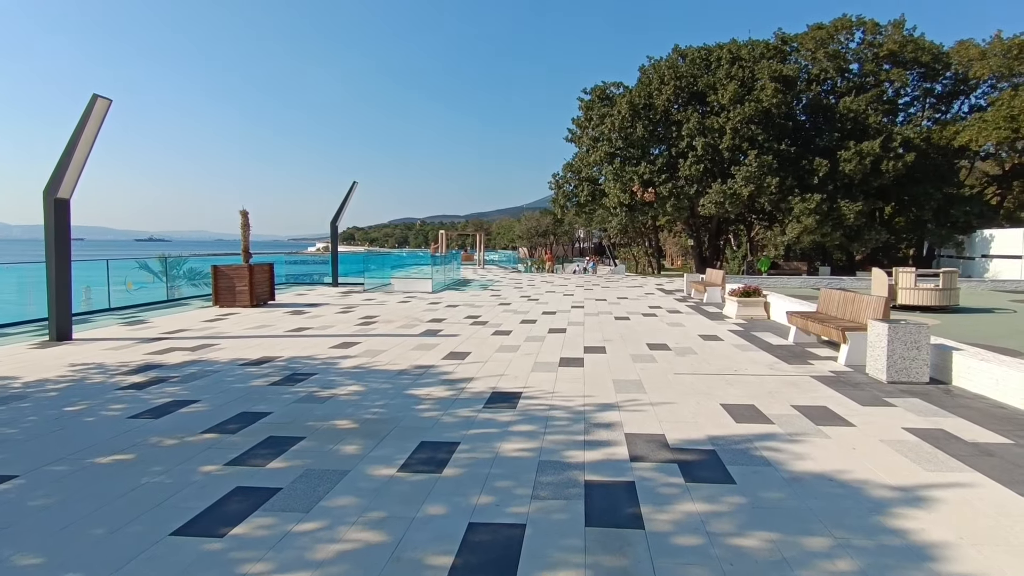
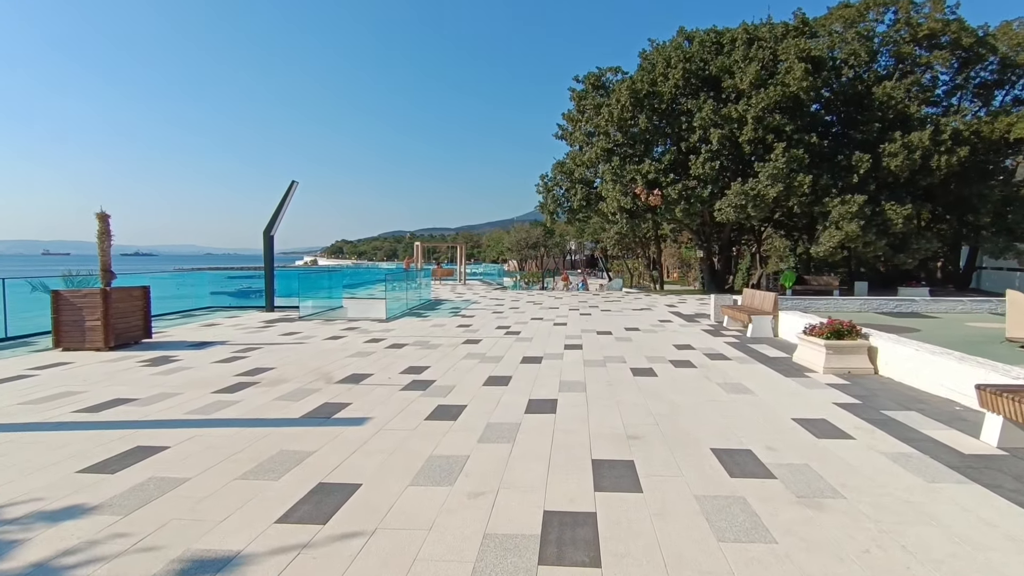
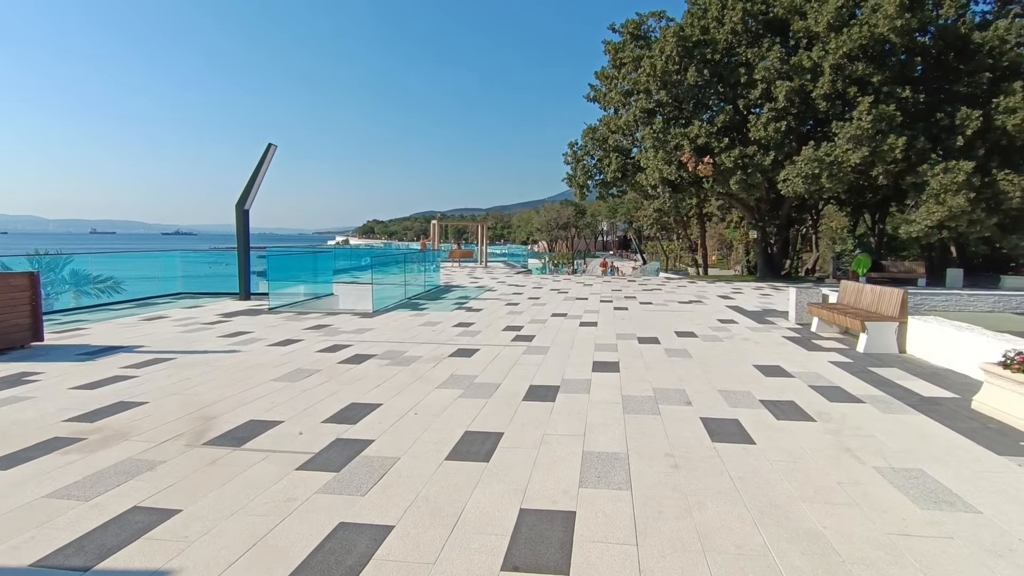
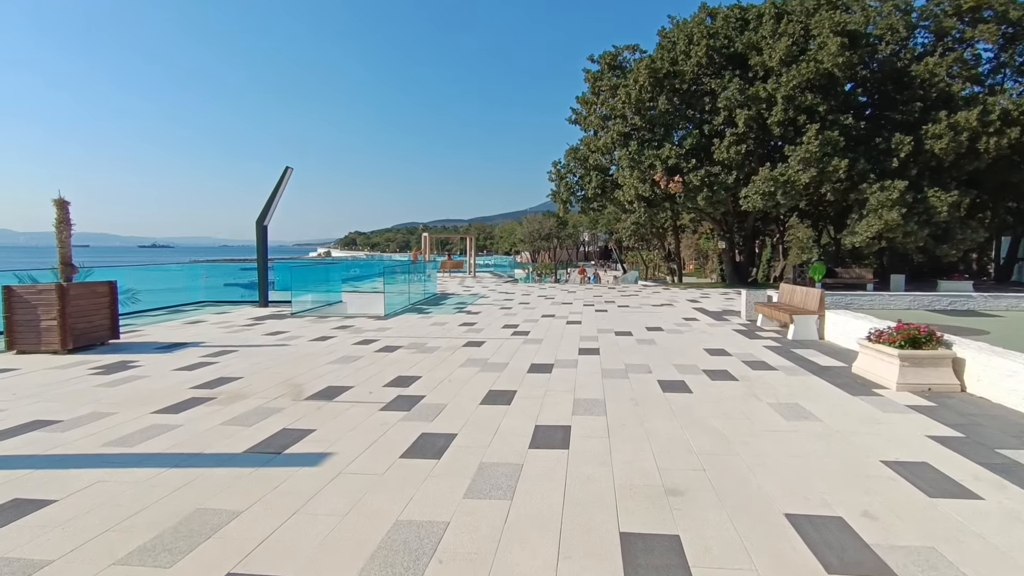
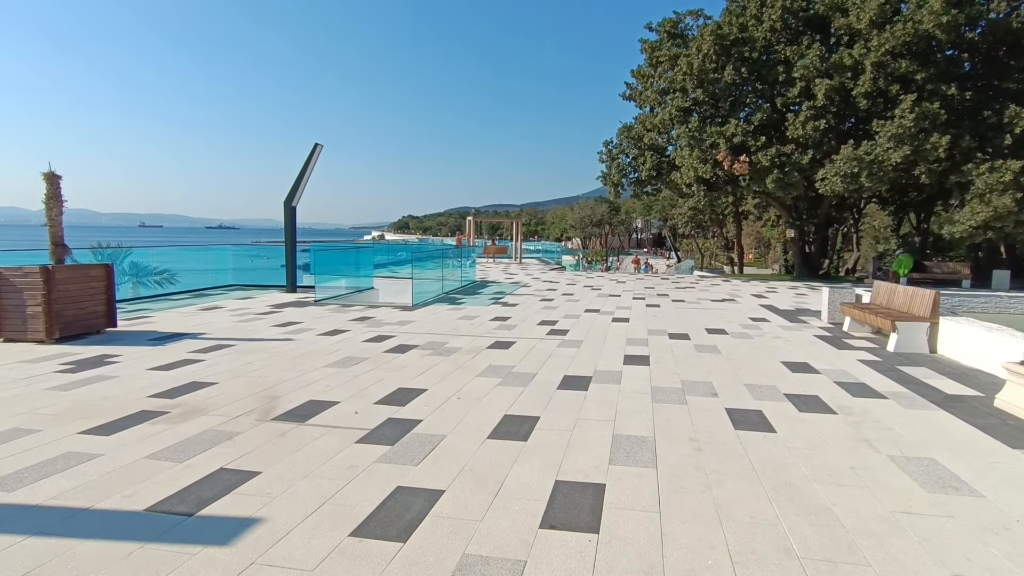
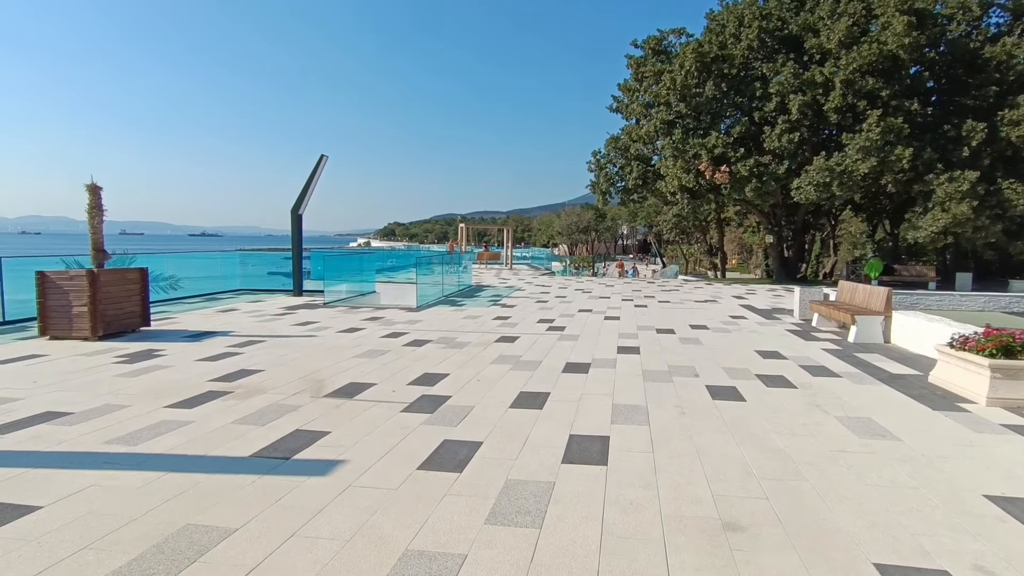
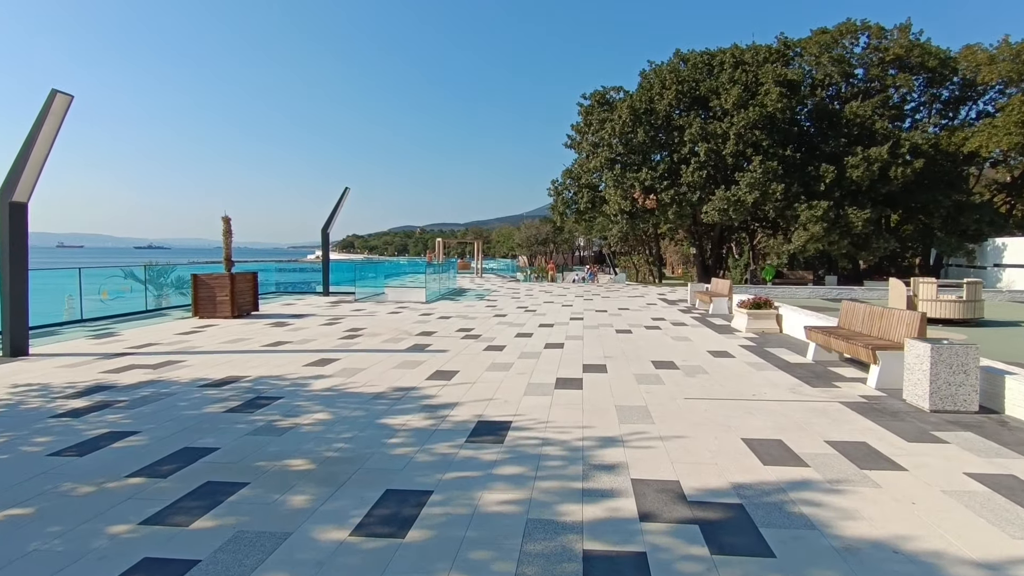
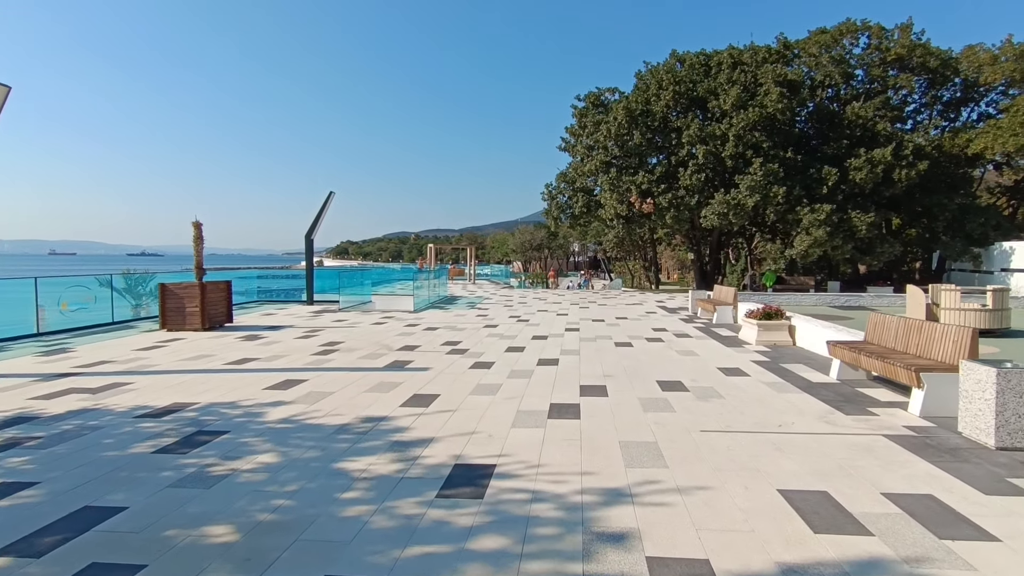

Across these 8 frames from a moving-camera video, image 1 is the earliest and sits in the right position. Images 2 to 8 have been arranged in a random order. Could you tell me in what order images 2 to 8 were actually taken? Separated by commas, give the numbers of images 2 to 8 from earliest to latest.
7, 8, 2, 4, 6, 5, 3
